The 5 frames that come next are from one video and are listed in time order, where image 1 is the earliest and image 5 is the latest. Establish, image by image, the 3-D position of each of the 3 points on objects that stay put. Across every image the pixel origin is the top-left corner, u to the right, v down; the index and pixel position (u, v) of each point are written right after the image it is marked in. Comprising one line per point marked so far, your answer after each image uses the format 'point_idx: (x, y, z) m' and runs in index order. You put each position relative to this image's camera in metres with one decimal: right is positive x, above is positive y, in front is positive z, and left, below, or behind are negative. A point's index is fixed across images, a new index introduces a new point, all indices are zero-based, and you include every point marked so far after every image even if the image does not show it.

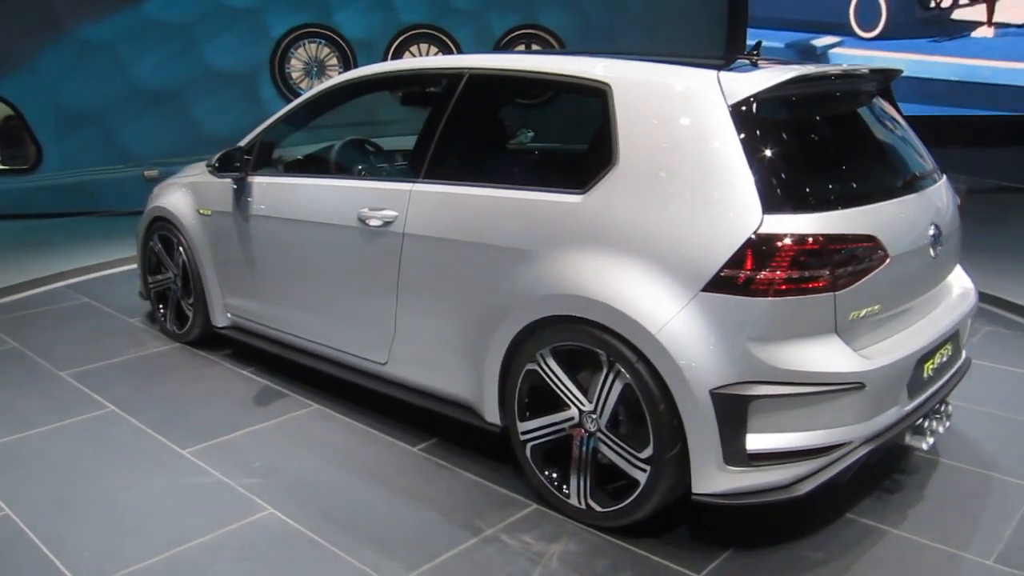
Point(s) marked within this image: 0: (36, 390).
0: (-2.0, -0.4, +3.5) m
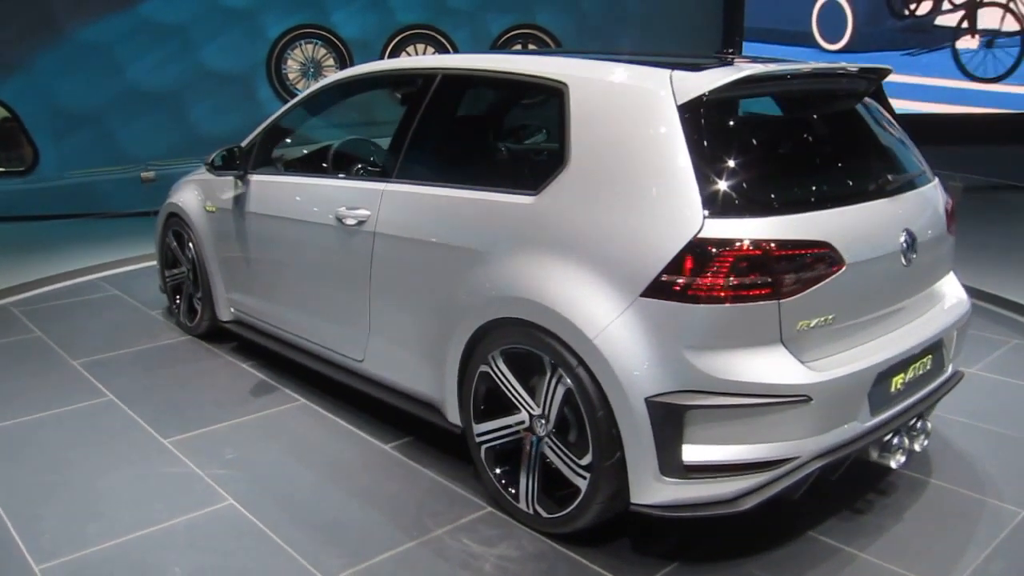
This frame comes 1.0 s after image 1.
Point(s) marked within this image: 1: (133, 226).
0: (-2.1, -0.4, +3.7) m
1: (-2.9, +0.5, +6.3) m
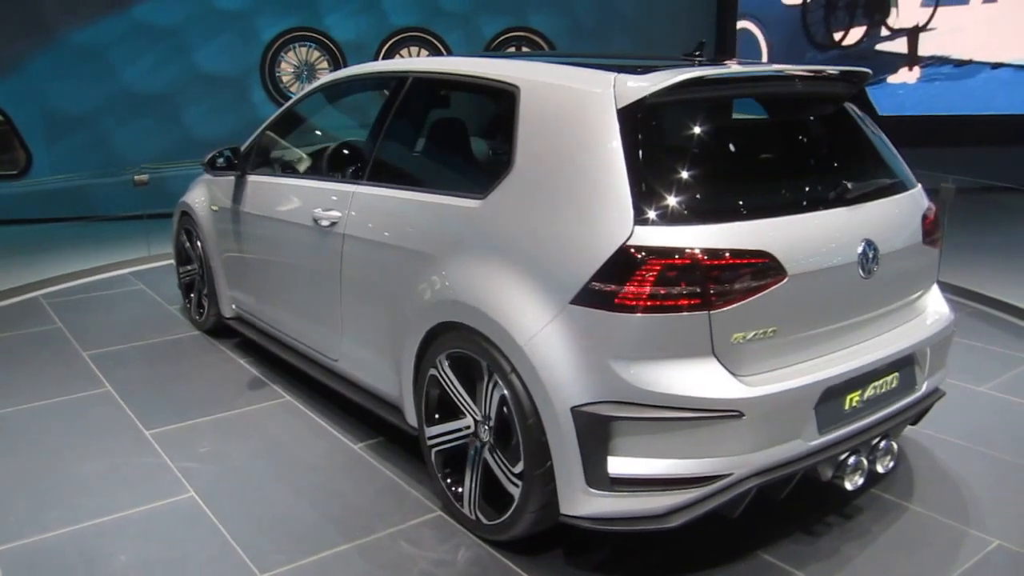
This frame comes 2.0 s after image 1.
0: (-2.1, -0.4, +3.9) m
1: (-2.7, +0.5, +6.5) m
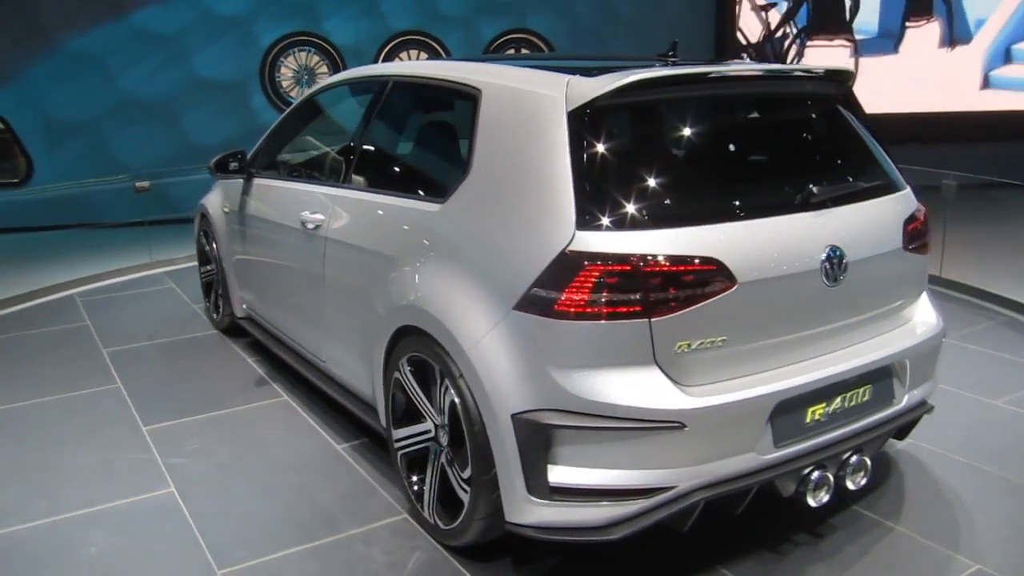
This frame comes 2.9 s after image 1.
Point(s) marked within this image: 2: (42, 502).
0: (-2.1, -0.4, +4.0) m
1: (-2.4, +0.5, +6.7) m
2: (-1.5, -0.7, +2.7) m
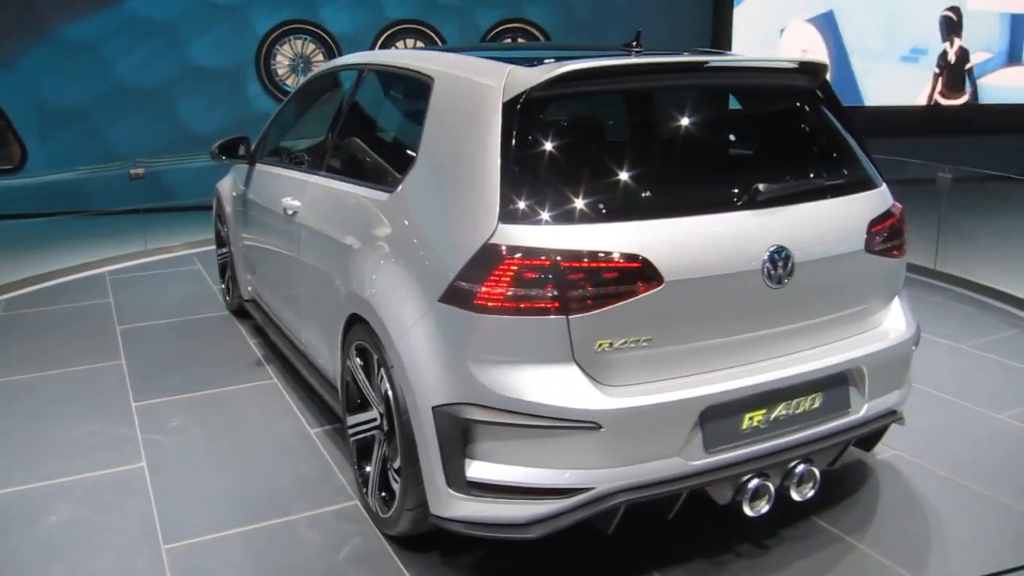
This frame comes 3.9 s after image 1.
0: (-2.1, -0.3, +4.2) m
1: (-2.2, +0.7, +6.9) m
2: (-1.7, -0.6, +2.8) m
